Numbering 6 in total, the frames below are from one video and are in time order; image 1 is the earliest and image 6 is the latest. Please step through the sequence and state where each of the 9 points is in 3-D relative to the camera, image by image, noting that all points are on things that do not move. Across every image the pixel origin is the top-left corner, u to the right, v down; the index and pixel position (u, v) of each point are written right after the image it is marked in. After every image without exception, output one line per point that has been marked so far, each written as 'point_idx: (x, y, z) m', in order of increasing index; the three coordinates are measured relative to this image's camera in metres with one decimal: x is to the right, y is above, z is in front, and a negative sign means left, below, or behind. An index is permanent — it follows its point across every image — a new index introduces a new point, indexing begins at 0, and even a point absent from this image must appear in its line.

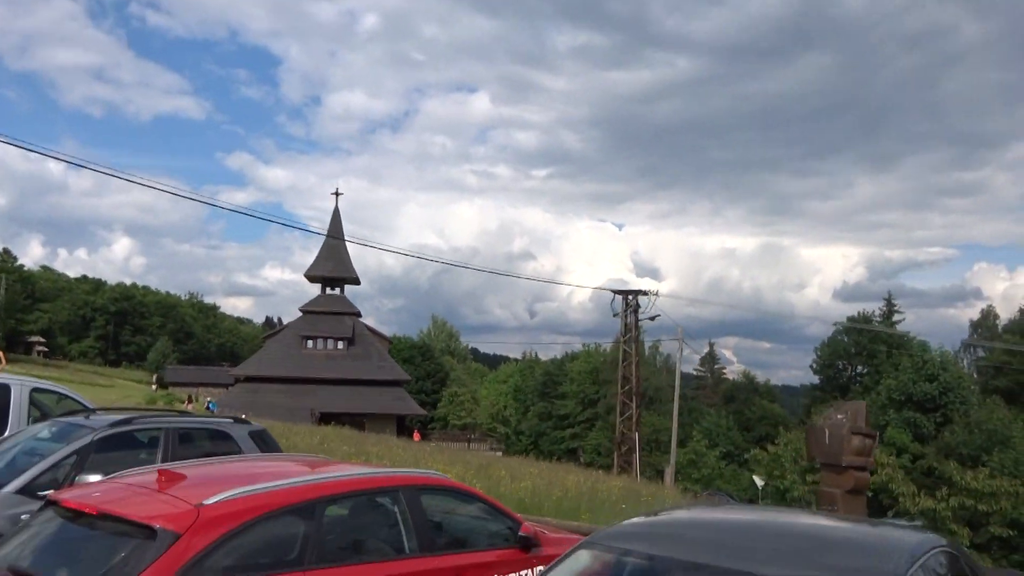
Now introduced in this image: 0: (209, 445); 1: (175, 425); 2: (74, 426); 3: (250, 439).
0: (-3.7, -1.9, +9.7) m
1: (-4.0, -1.6, +9.5) m
2: (-5.2, -1.6, +9.5) m
3: (-3.3, -1.9, +10.2) m
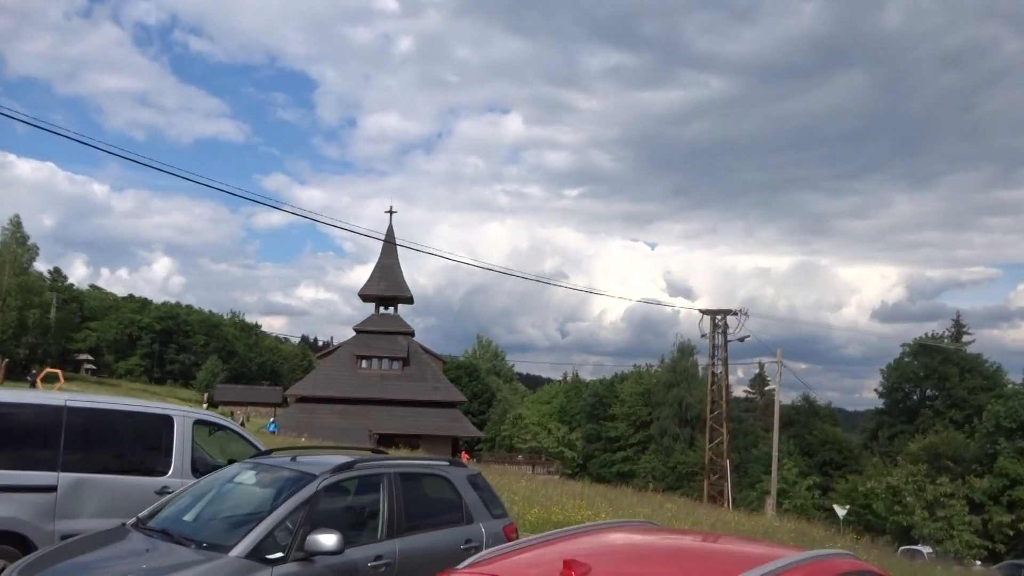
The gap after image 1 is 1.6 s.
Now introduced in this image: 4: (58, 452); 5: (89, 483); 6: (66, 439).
0: (-0.8, -2.1, +8.3) m
1: (-1.2, -1.8, +8.1) m
2: (-2.4, -1.8, +8.1) m
3: (-0.4, -2.1, +8.7) m
4: (-5.2, -1.9, +9.1) m
5: (-4.9, -2.3, +9.3) m
6: (-5.2, -1.8, +9.2) m
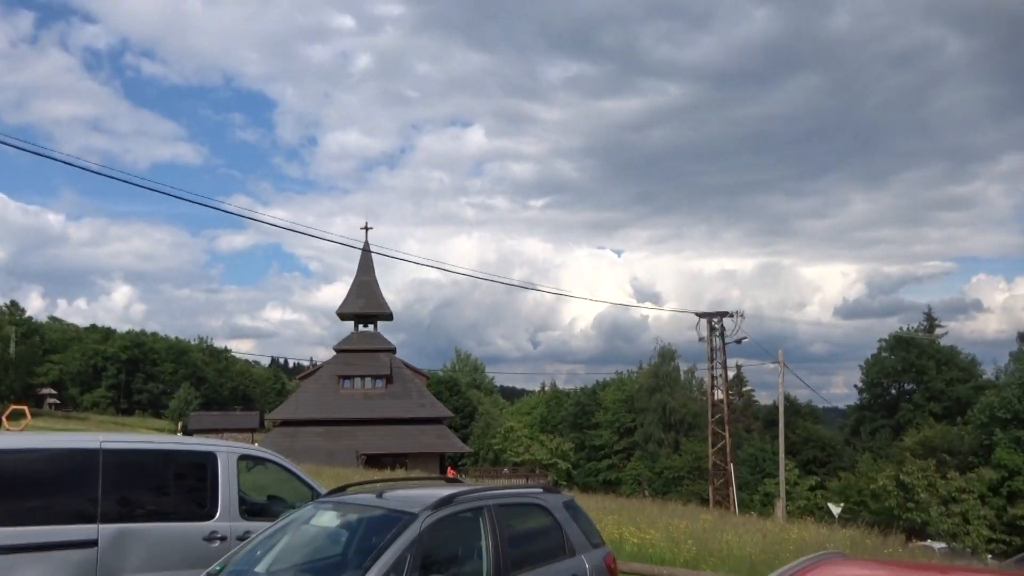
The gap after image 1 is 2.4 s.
0: (+0.2, -2.2, +7.4) m
1: (-0.2, -1.9, +7.2) m
2: (-1.4, -2.0, +7.2) m
3: (+0.6, -2.2, +7.9) m
4: (-4.3, -2.2, +8.1) m
5: (-3.9, -2.6, +8.2) m
6: (-4.3, -2.1, +8.2) m
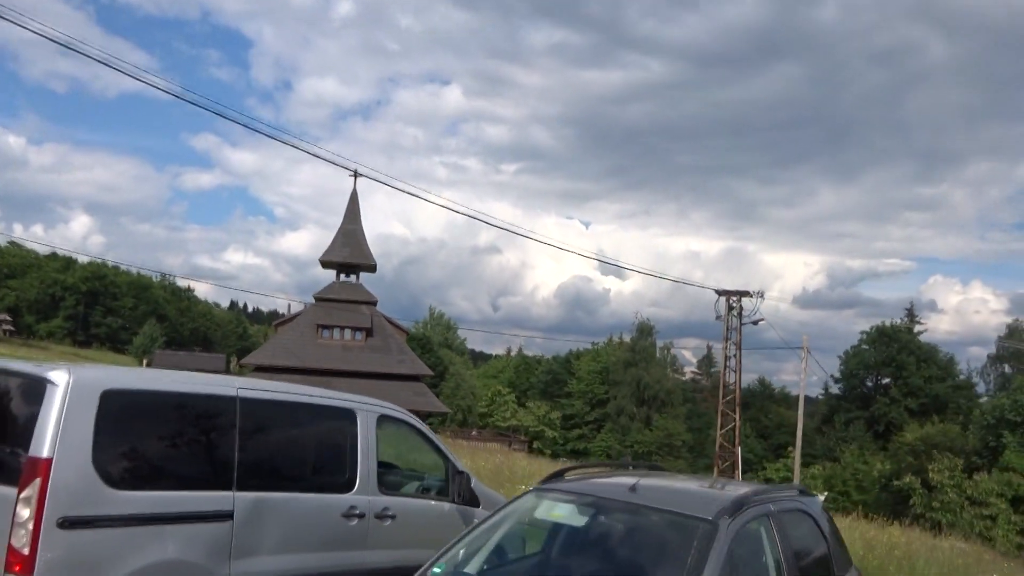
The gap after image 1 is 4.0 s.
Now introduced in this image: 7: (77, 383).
0: (+2.2, -1.8, +5.9) m
1: (+1.9, -1.5, +5.7) m
2: (+0.6, -1.5, +5.6) m
3: (+2.5, -1.8, +6.4) m
4: (-2.3, -1.4, +6.4) m
5: (-2.0, -1.8, +6.5) m
6: (-2.3, -1.3, +6.4) m
7: (-3.0, -0.7, +5.5) m
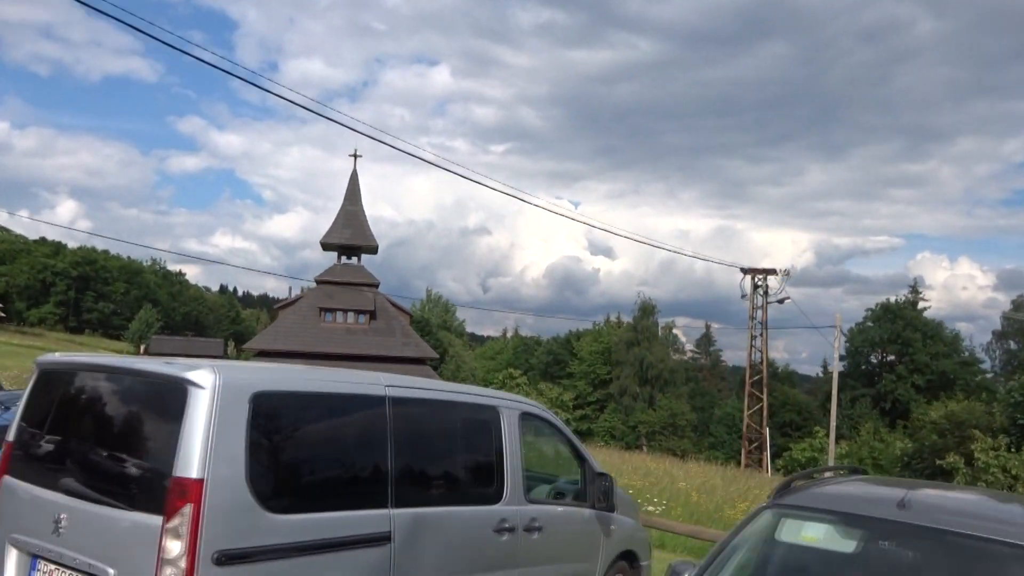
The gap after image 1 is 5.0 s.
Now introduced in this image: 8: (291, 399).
0: (+3.6, -1.7, +5.0) m
1: (+3.3, -1.4, +4.7) m
2: (+2.0, -1.3, +4.6) m
3: (+3.9, -1.6, +5.4) m
4: (-0.9, -1.2, +5.4) m
5: (-0.6, -1.7, +5.6) m
6: (-0.9, -1.1, +5.4) m
7: (-1.6, -0.6, +4.5) m
8: (-1.3, -0.7, +4.9) m
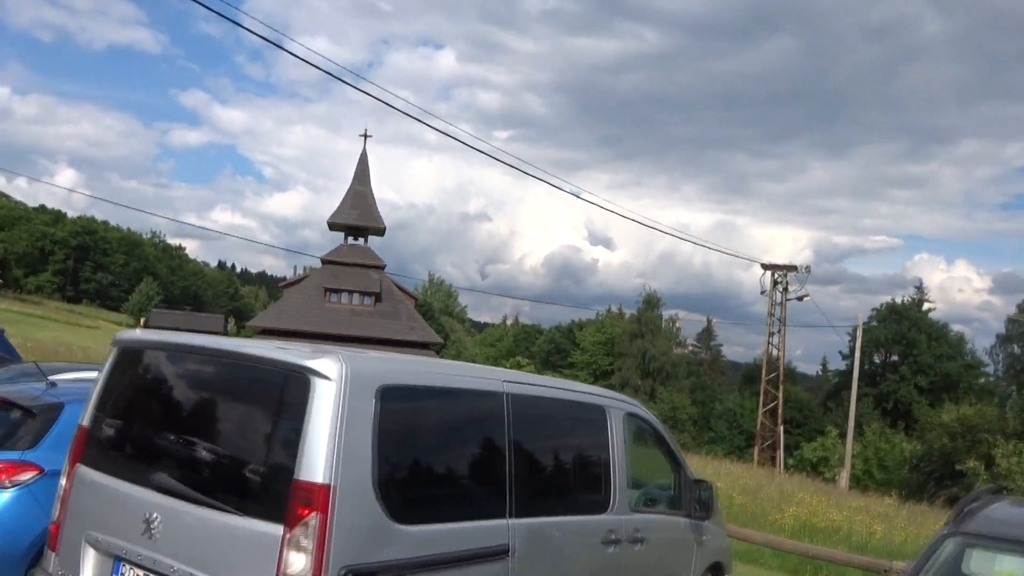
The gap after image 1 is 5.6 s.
0: (+4.4, -1.7, +4.4) m
1: (+4.1, -1.4, +4.2) m
2: (+2.8, -1.4, +4.1) m
3: (+4.7, -1.7, +4.9) m
4: (-0.1, -1.1, +4.9) m
5: (+0.2, -1.6, +5.0) m
6: (-0.1, -1.0, +4.9) m
7: (-0.8, -0.4, +3.9) m
8: (-0.5, -0.6, +4.3) m
